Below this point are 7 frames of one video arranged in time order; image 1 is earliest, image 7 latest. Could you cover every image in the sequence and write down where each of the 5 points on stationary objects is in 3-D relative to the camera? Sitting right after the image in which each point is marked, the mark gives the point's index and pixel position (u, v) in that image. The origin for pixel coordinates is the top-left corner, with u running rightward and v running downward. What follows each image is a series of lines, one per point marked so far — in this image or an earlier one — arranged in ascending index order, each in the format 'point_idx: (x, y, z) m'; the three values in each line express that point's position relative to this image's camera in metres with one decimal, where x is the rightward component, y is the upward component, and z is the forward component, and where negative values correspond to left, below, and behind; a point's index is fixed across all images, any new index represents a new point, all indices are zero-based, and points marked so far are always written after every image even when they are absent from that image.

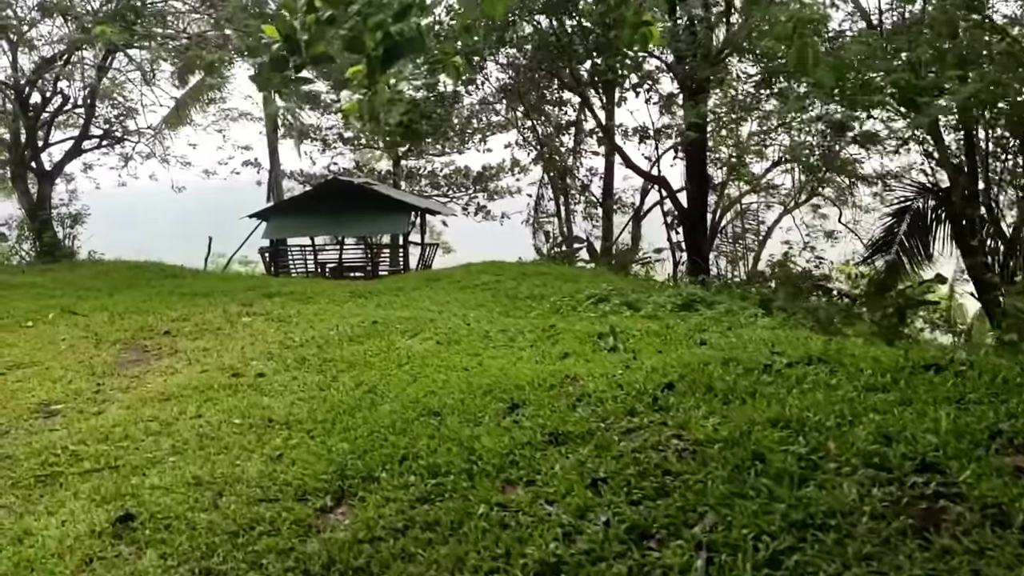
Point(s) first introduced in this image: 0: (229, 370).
0: (-1.7, -0.5, +5.1) m
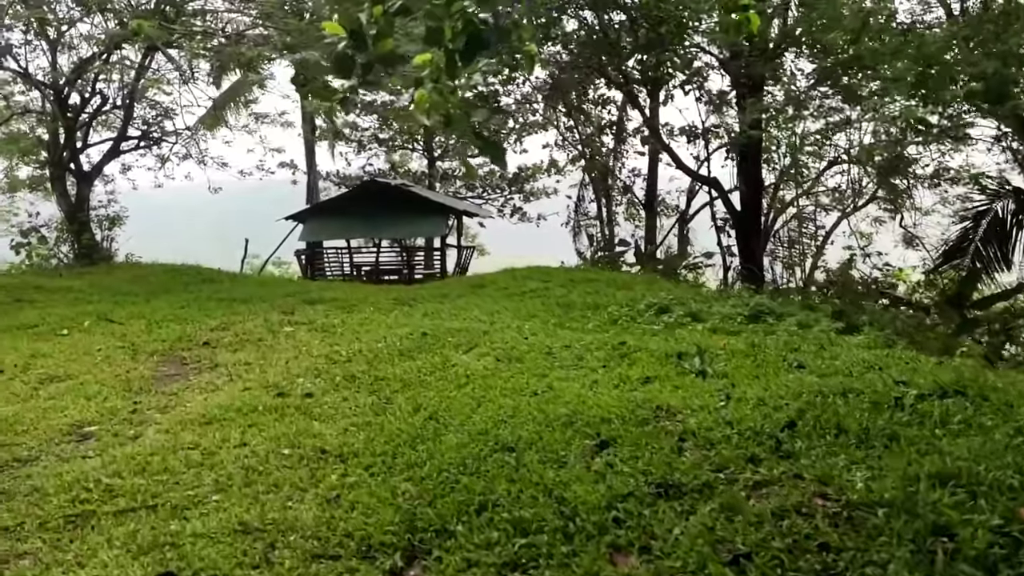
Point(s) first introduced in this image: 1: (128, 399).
0: (-1.3, -0.6, +4.7) m
1: (-2.2, -0.6, +4.7) m
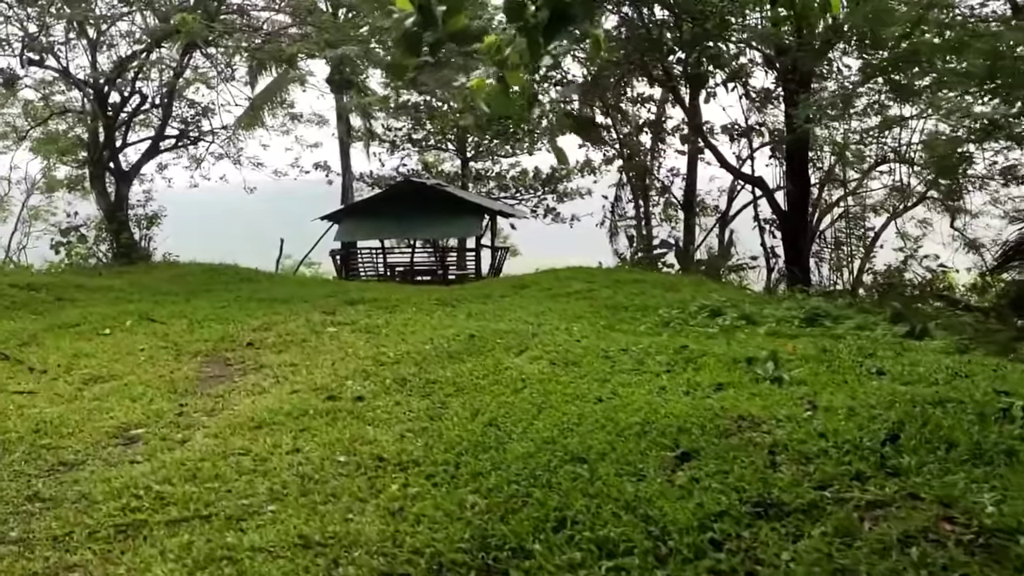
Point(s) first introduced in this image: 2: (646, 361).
0: (-1.0, -0.6, +4.5) m
1: (-1.9, -0.6, +4.6) m
2: (+0.7, -0.4, +4.5) m
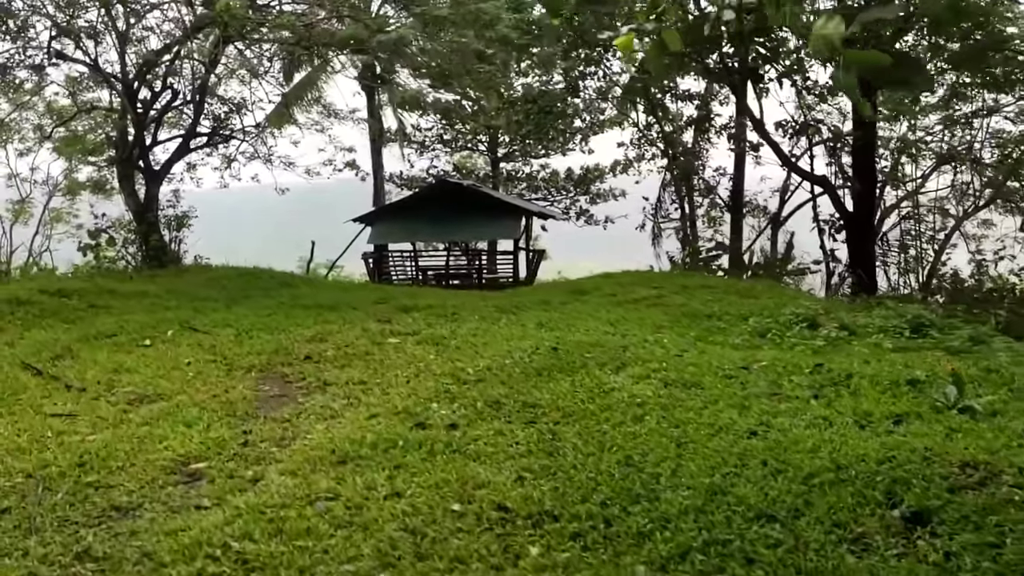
0: (-0.5, -0.6, +3.9) m
1: (-1.3, -0.7, +4.0) m
2: (+1.3, -0.5, +3.9) m
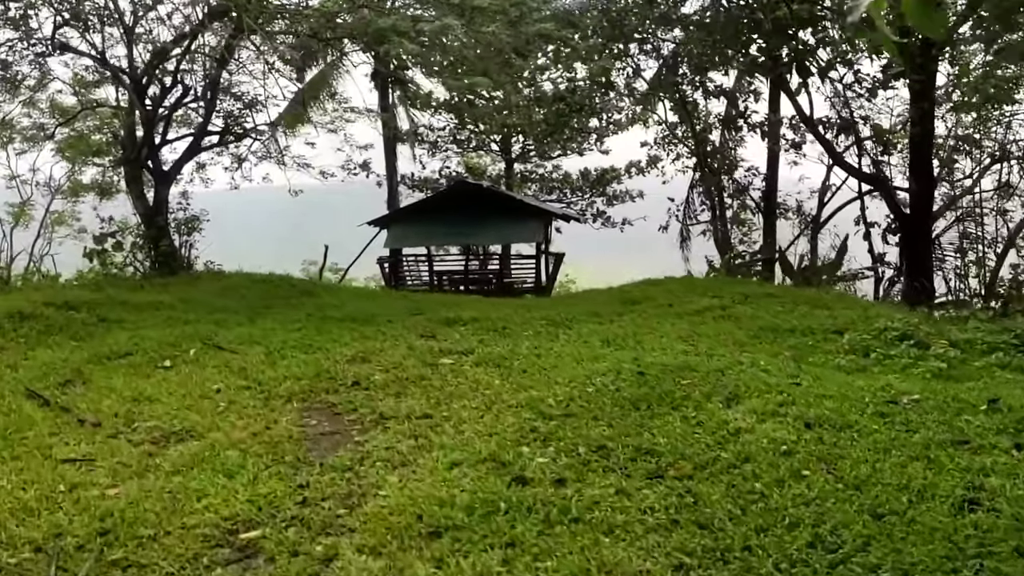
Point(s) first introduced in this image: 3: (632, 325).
0: (0.0, -0.7, +3.2) m
1: (-0.9, -0.8, +3.3) m
2: (+1.7, -0.5, +3.2) m
3: (+1.0, -0.3, +6.7) m
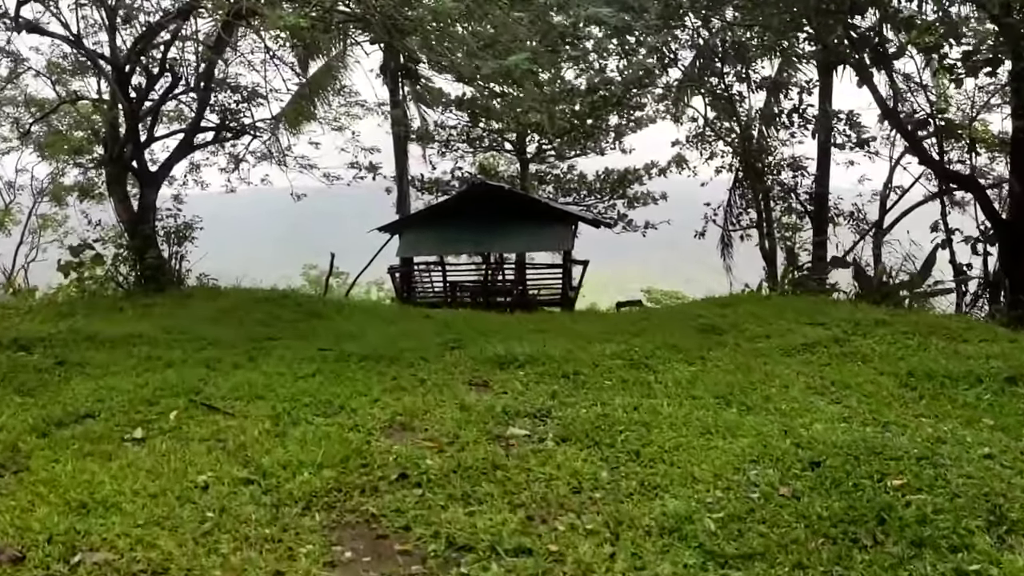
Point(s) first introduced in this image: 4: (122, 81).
0: (+0.4, -0.9, +1.8) m
1: (-0.4, -1.0, +1.9) m
2: (+2.2, -0.7, +1.8) m
3: (+1.4, -0.5, +5.2) m
4: (-4.2, +2.2, +8.9) m
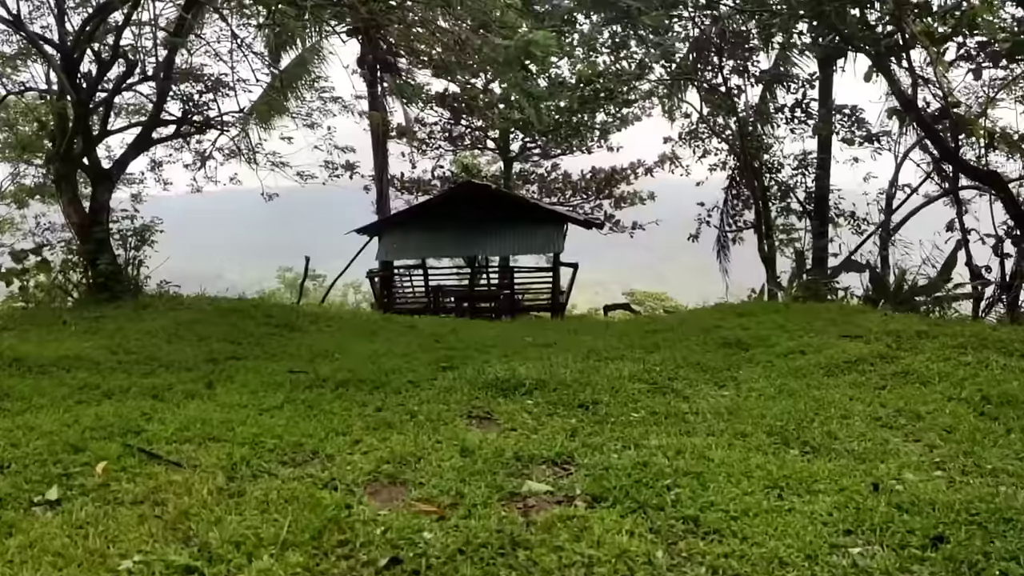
0: (+0.5, -1.0, +1.0) m
1: (-0.3, -1.0, +1.1) m
2: (+2.3, -0.8, +1.0) m
3: (+1.5, -0.6, +4.5) m
4: (-4.3, +2.1, +8.0) m
